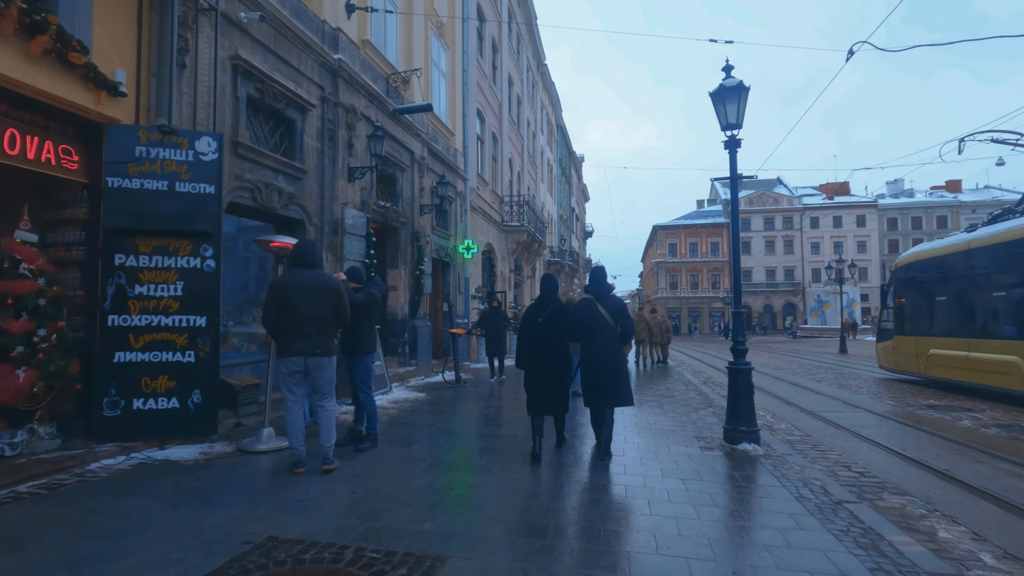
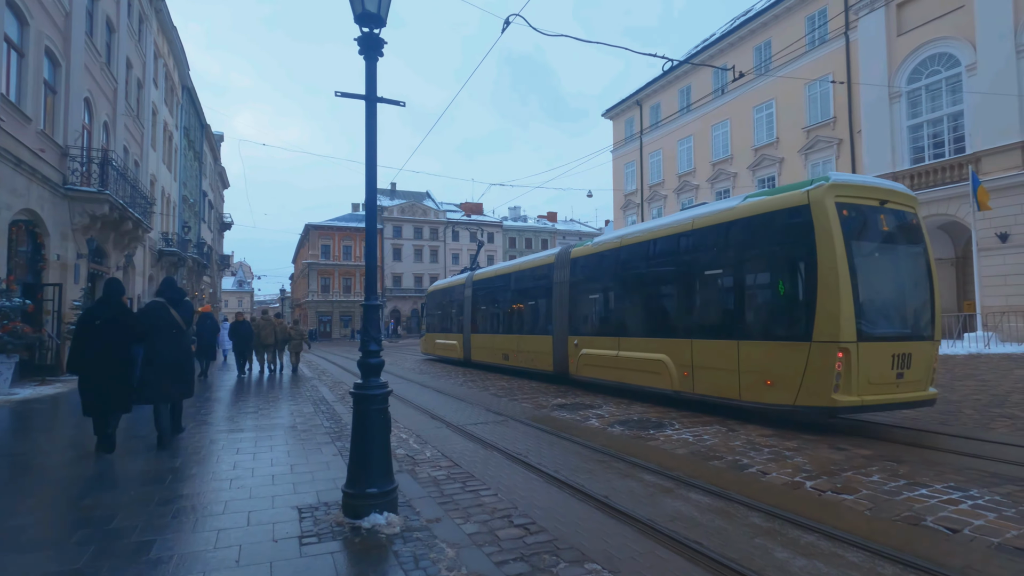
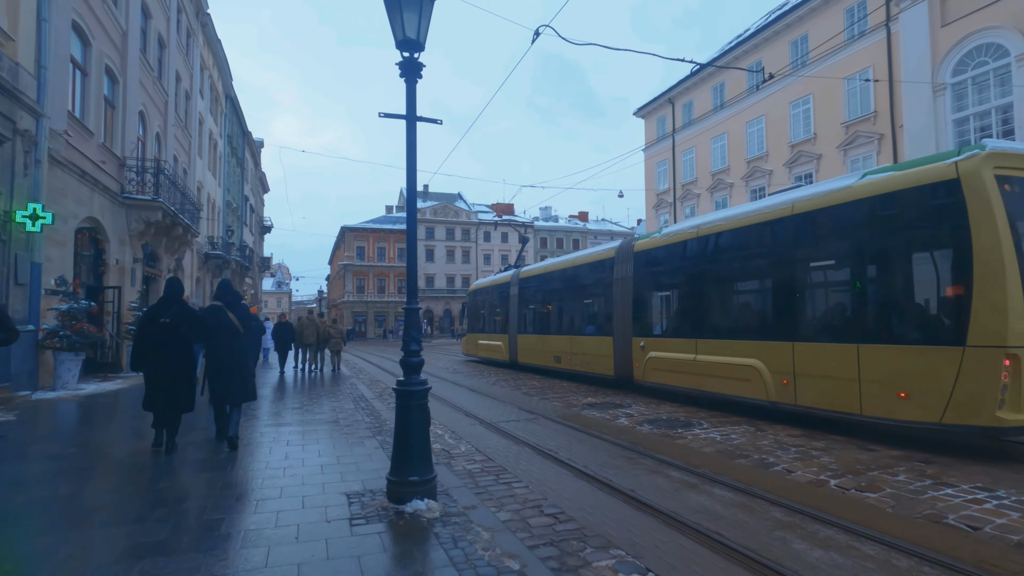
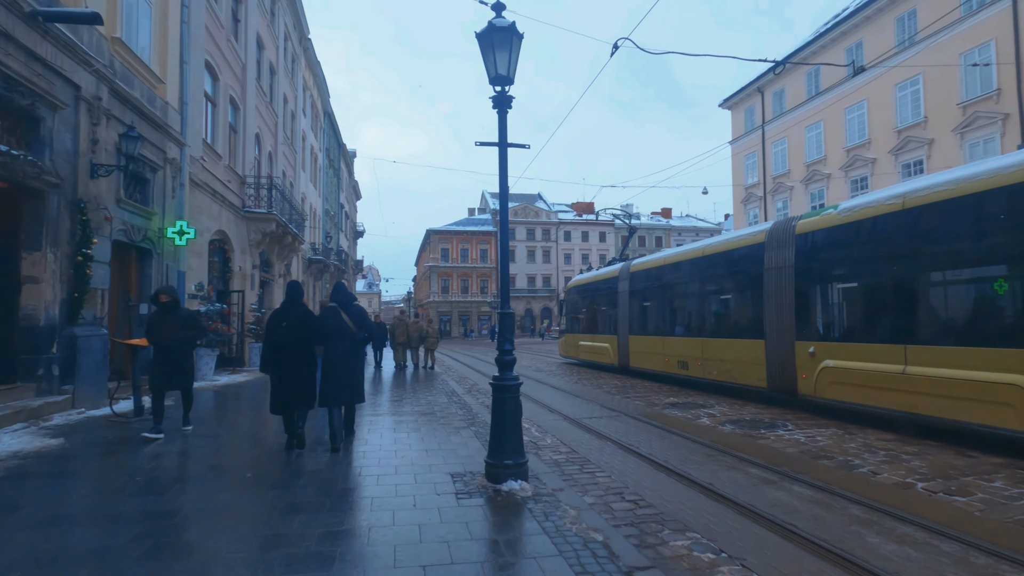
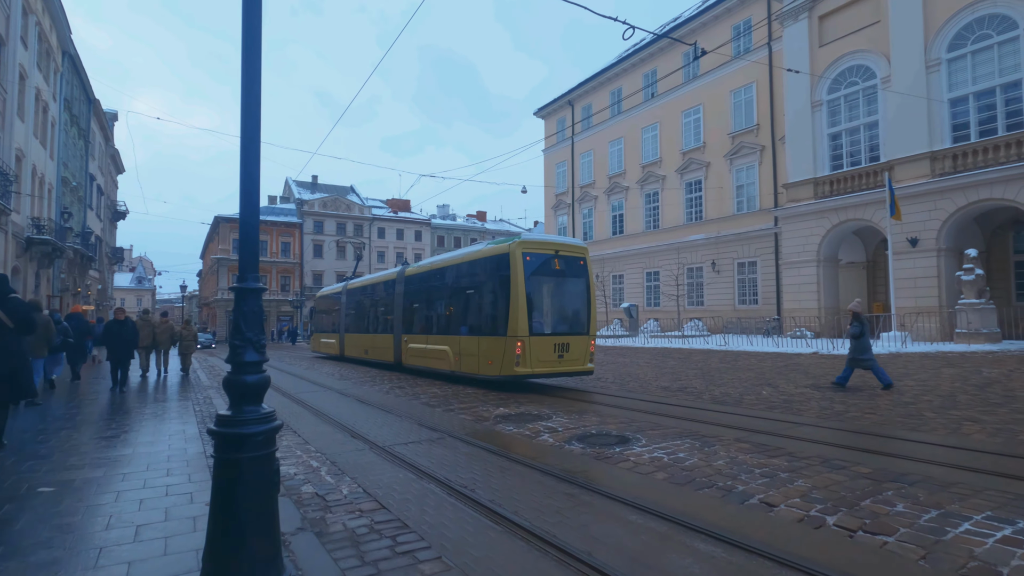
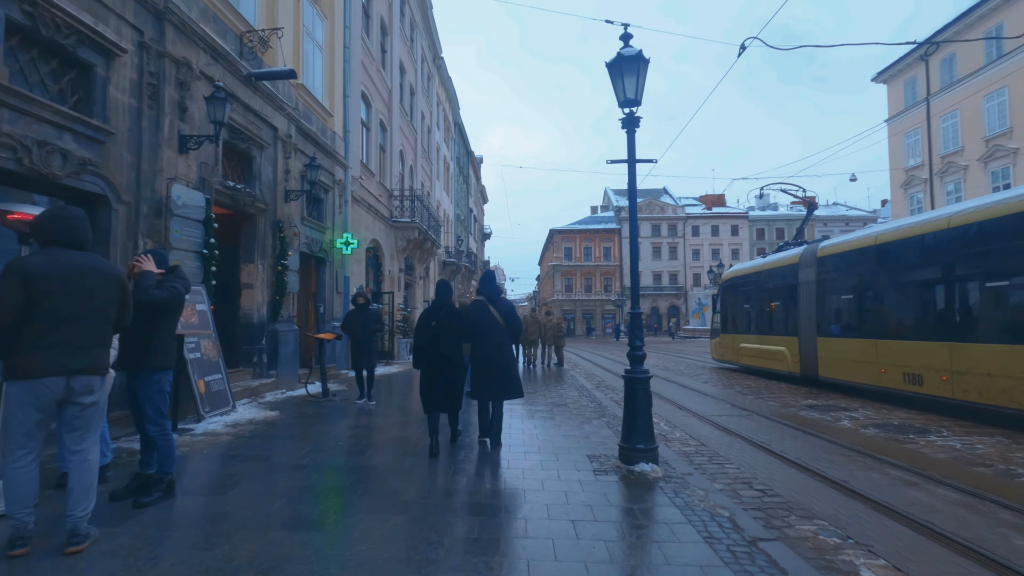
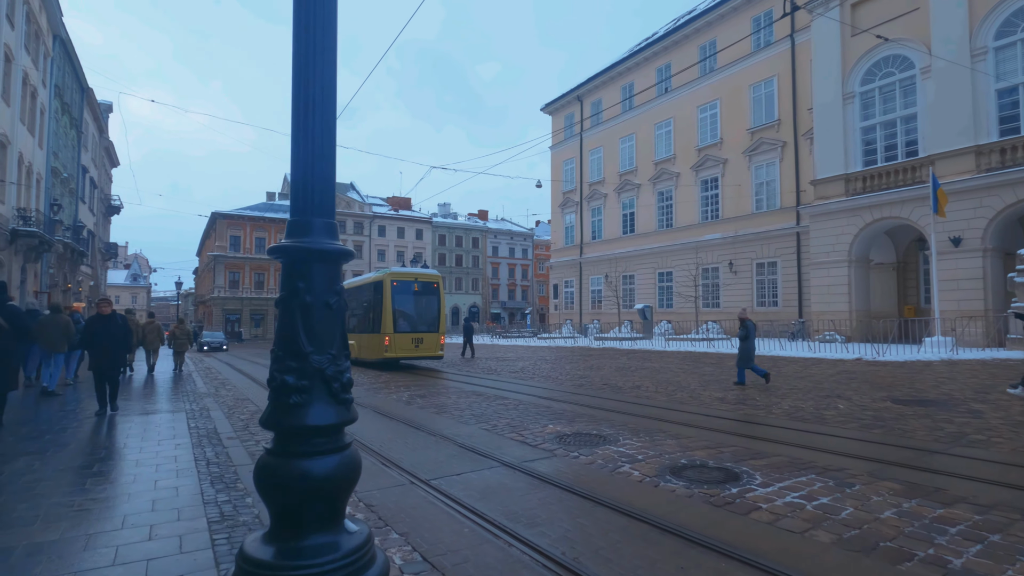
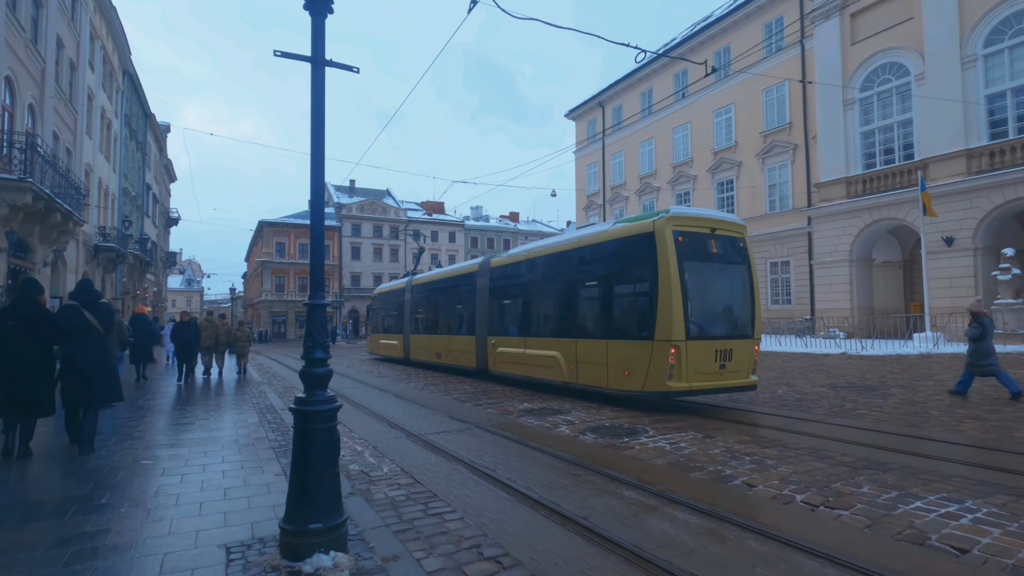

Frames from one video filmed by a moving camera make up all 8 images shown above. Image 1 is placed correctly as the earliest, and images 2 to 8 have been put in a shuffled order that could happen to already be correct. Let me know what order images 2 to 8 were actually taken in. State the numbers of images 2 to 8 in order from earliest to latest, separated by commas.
6, 4, 3, 2, 8, 5, 7
